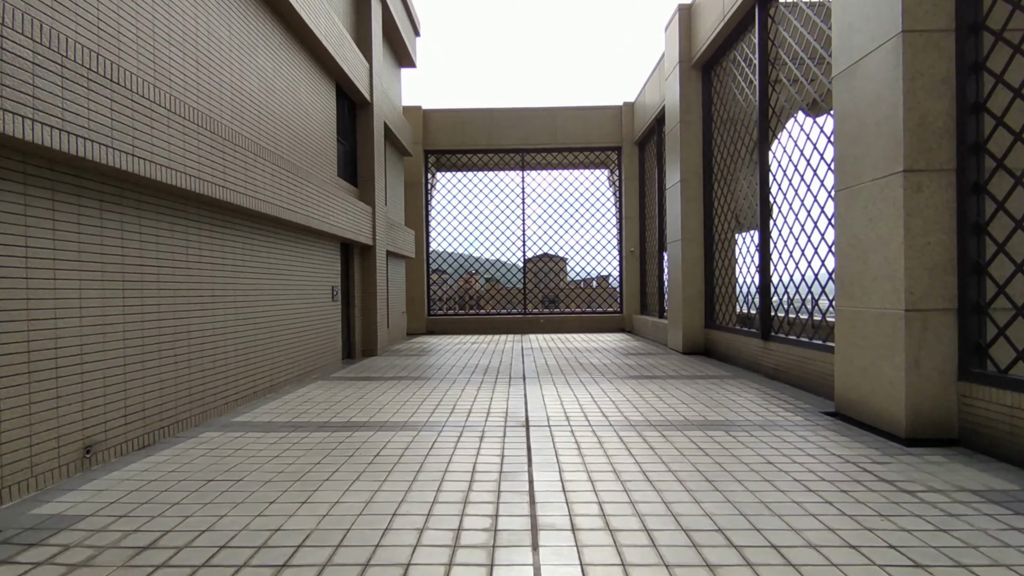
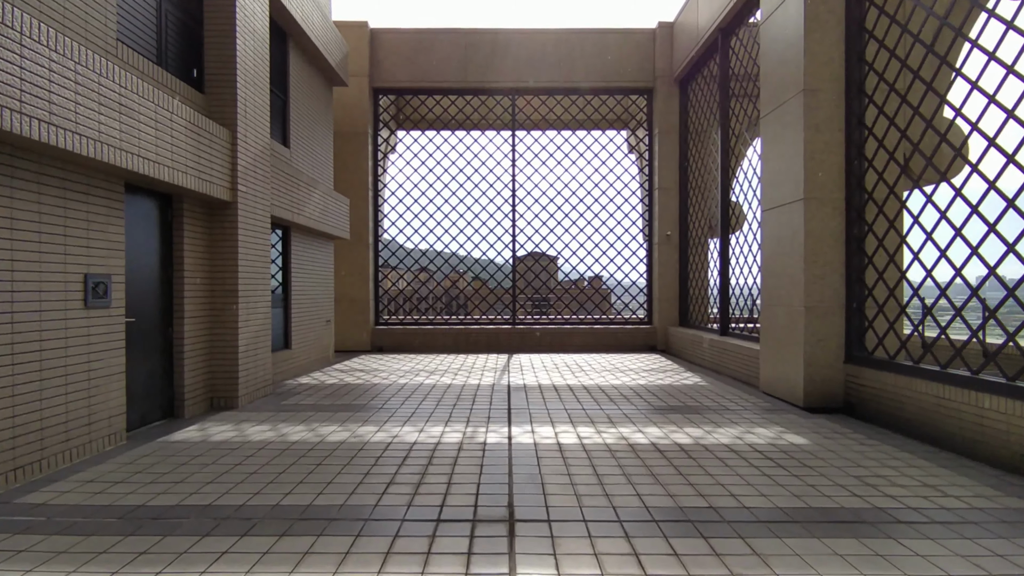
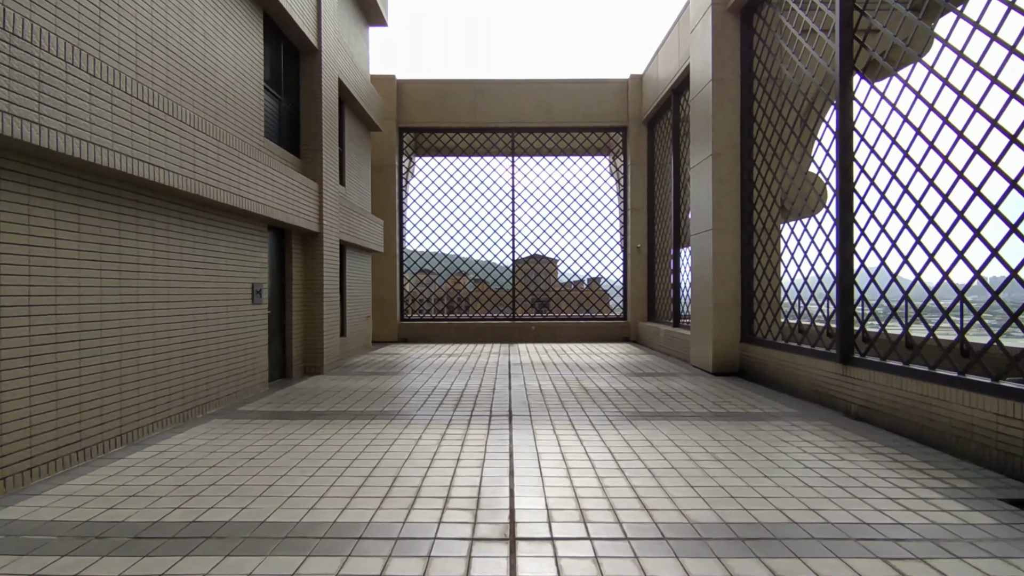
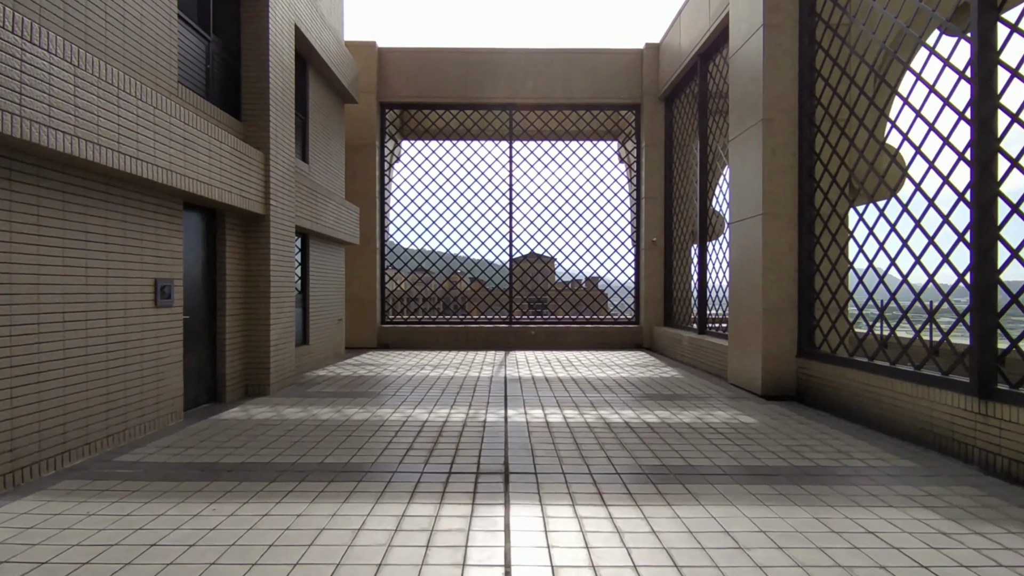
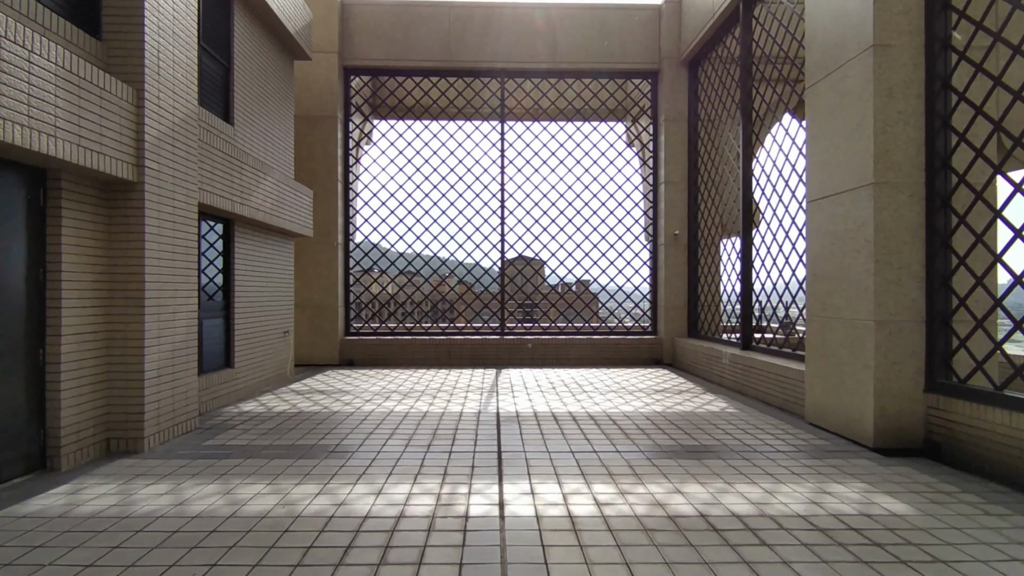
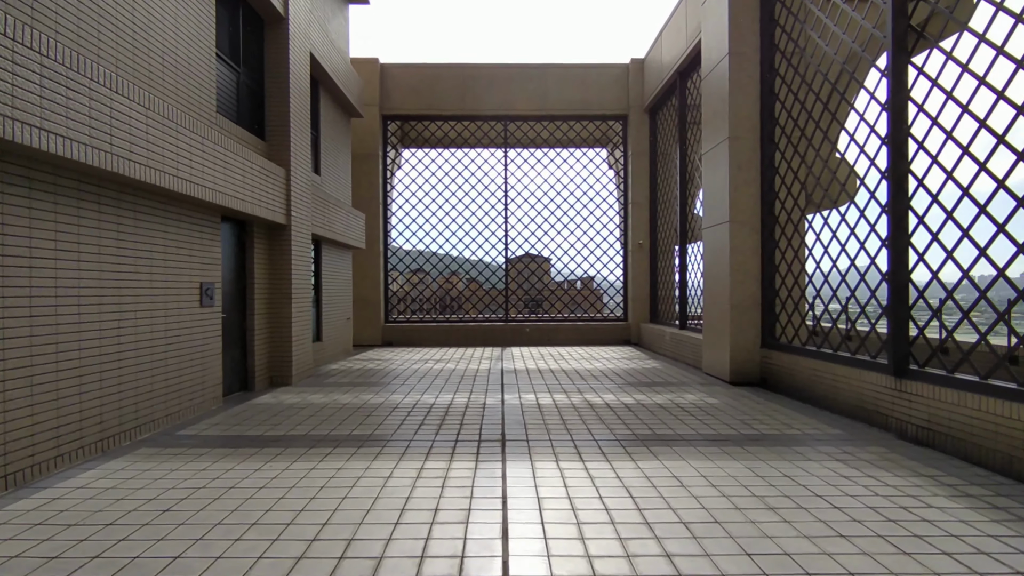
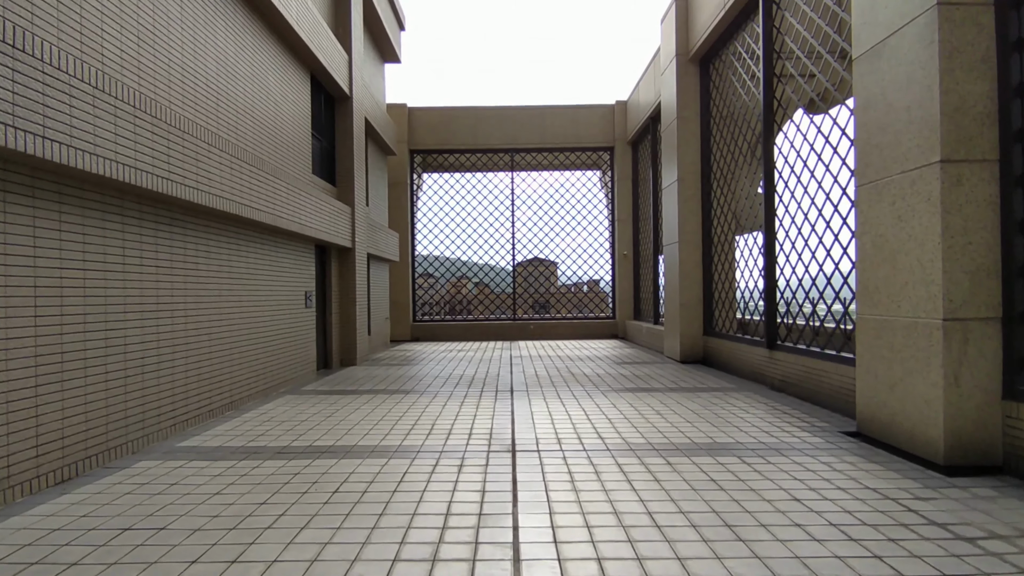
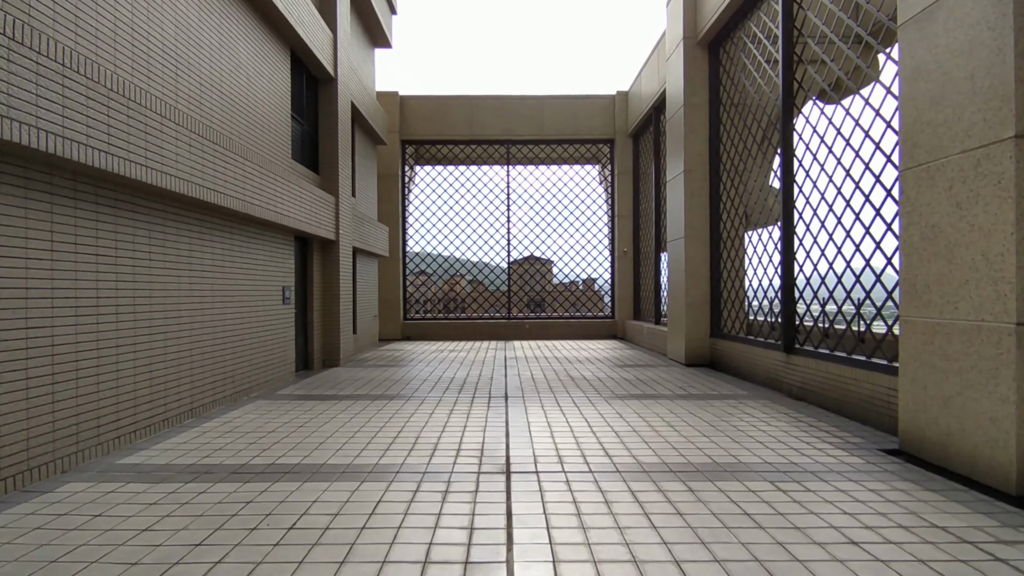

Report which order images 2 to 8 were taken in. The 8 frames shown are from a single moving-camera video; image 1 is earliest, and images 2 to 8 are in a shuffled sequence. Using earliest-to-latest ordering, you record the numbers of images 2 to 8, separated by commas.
7, 8, 3, 6, 4, 2, 5
